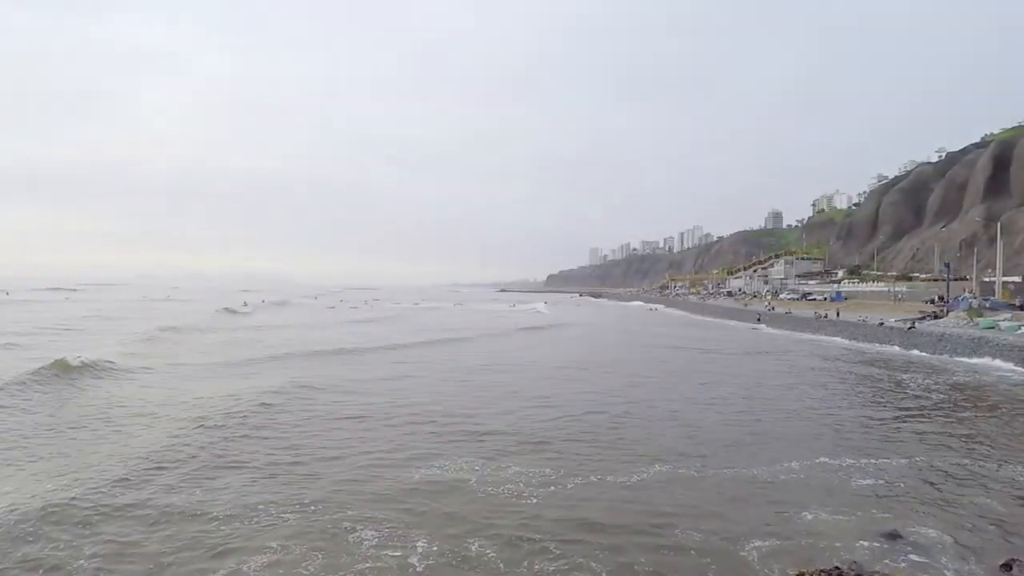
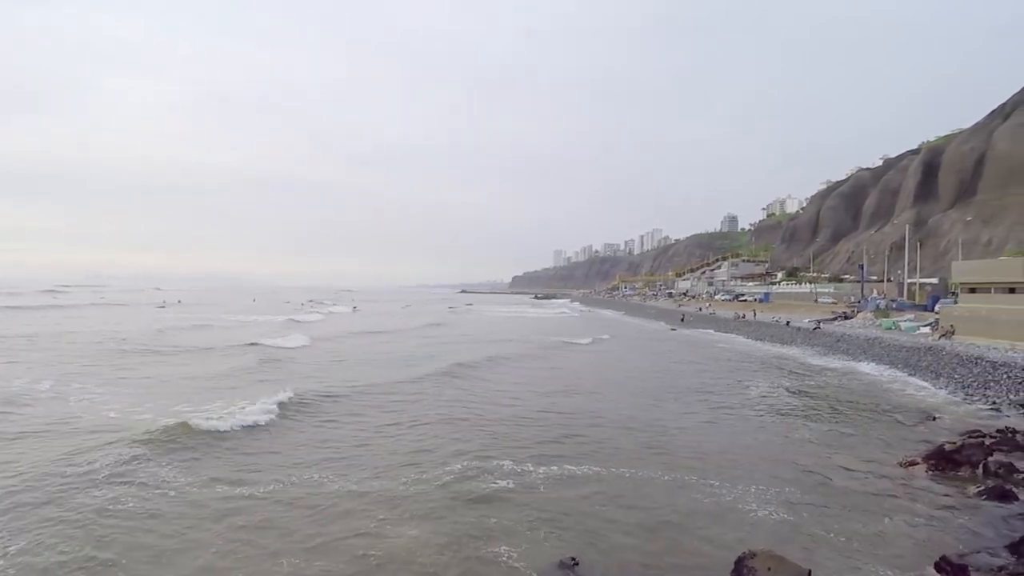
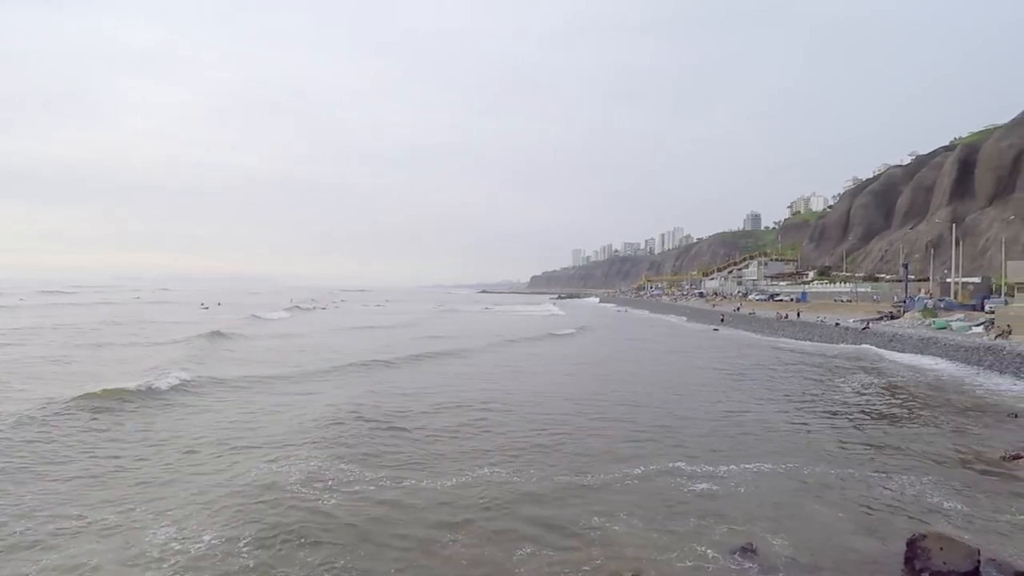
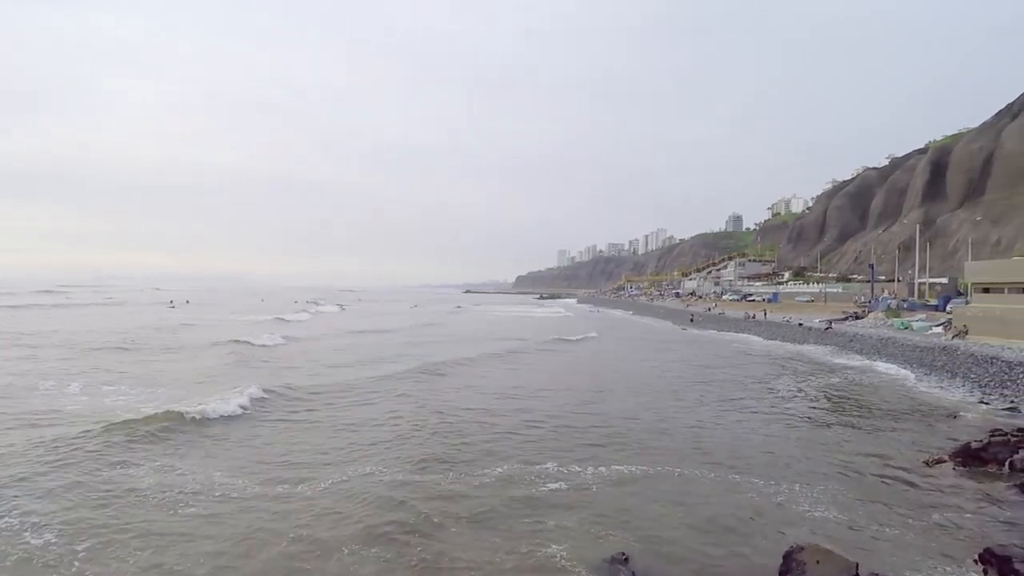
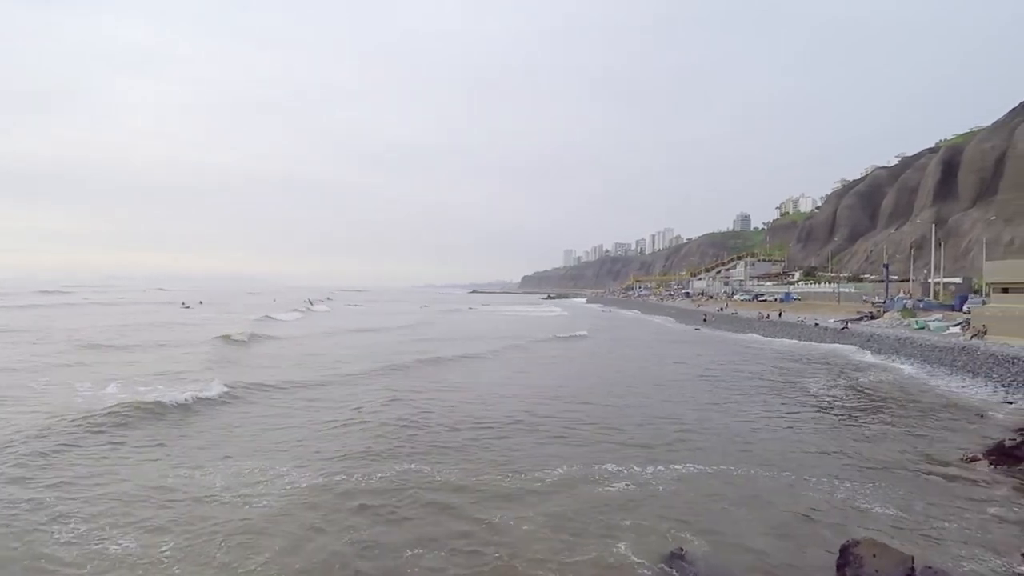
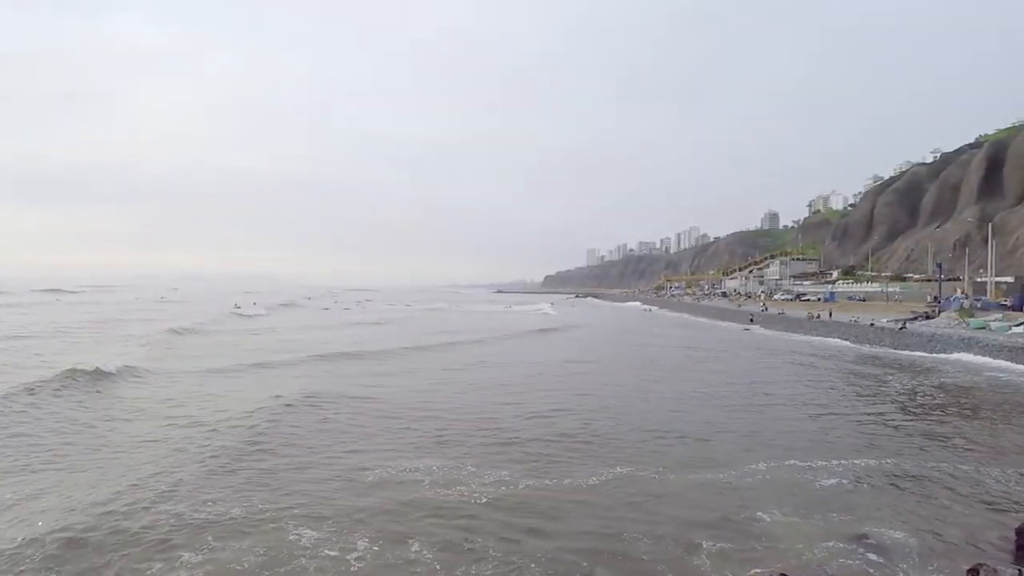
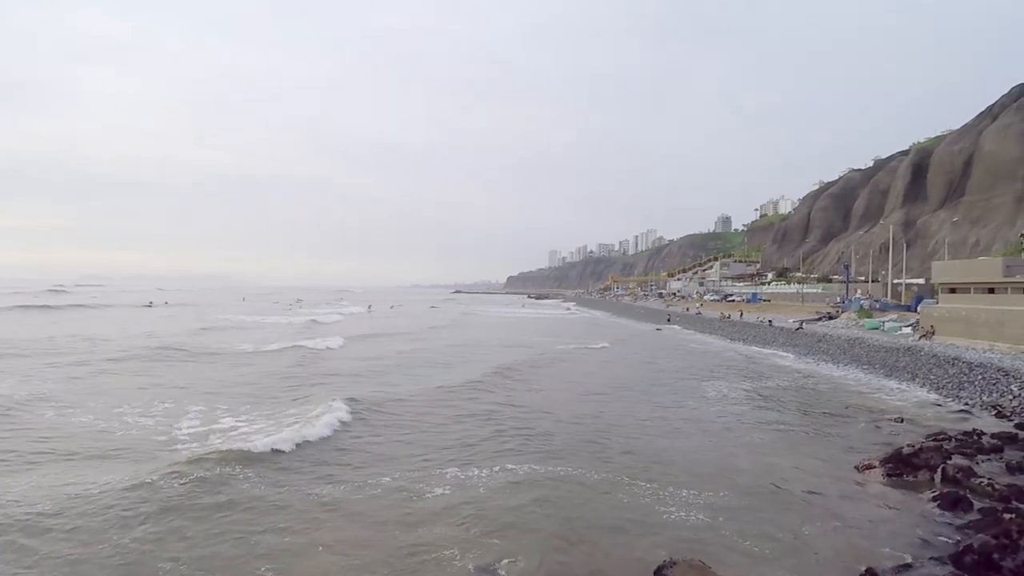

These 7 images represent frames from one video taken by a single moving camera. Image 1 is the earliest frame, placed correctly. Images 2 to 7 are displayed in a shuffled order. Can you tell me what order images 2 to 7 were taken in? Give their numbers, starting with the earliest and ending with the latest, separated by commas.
6, 3, 5, 4, 2, 7
